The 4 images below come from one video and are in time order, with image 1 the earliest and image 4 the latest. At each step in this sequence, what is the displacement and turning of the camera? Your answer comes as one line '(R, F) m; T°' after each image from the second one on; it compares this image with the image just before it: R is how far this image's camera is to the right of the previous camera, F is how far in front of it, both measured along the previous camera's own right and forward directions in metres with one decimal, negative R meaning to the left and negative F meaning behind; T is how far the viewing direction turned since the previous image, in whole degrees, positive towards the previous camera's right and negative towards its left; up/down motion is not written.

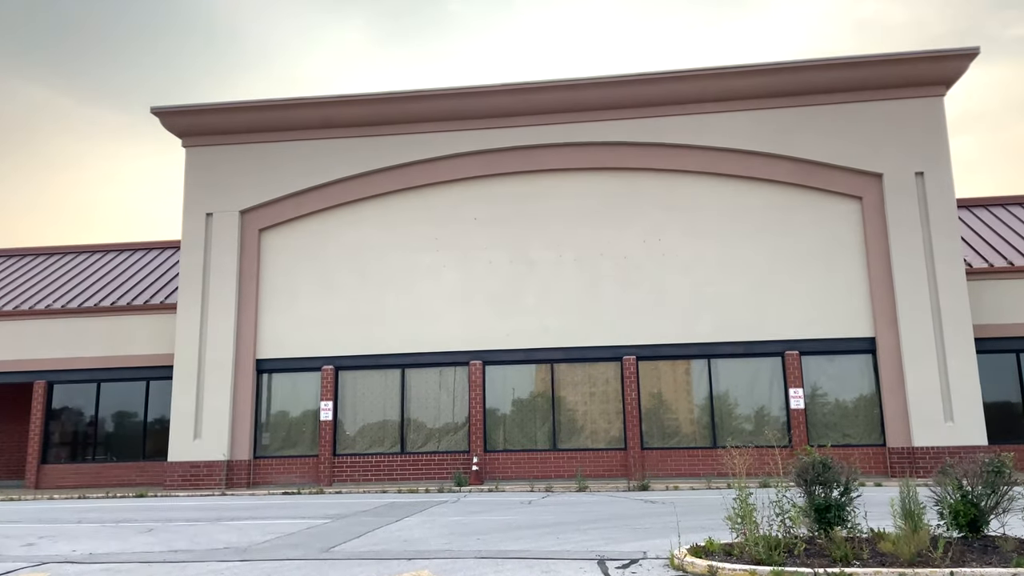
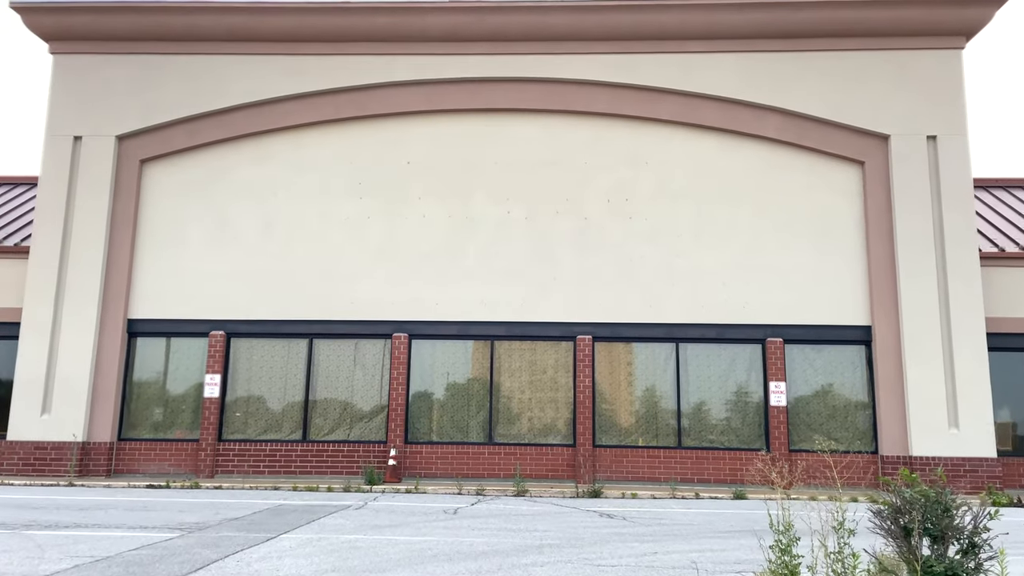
(+0.2, +3.7) m; +4°
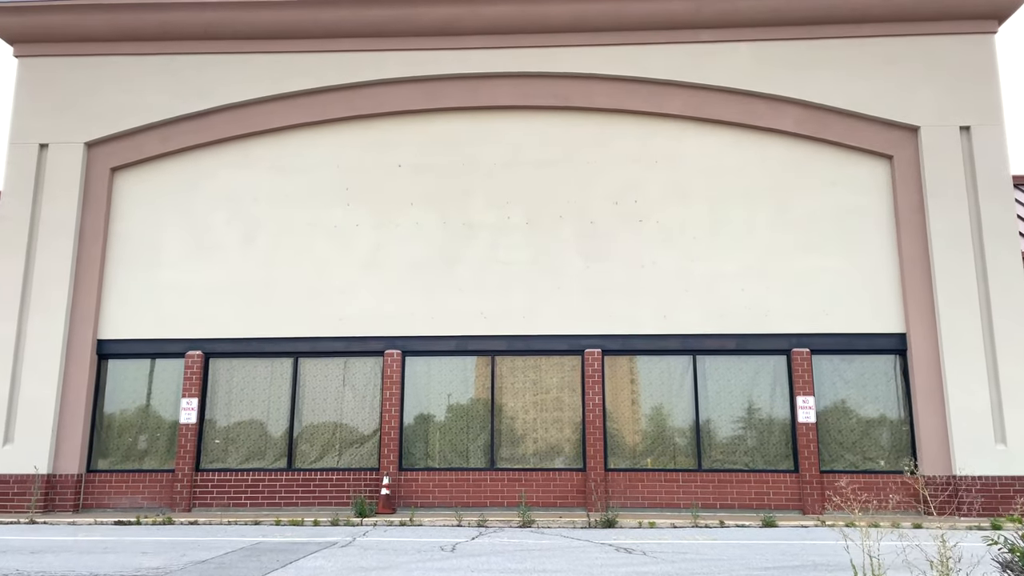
(0.0, +1.4) m; 0°
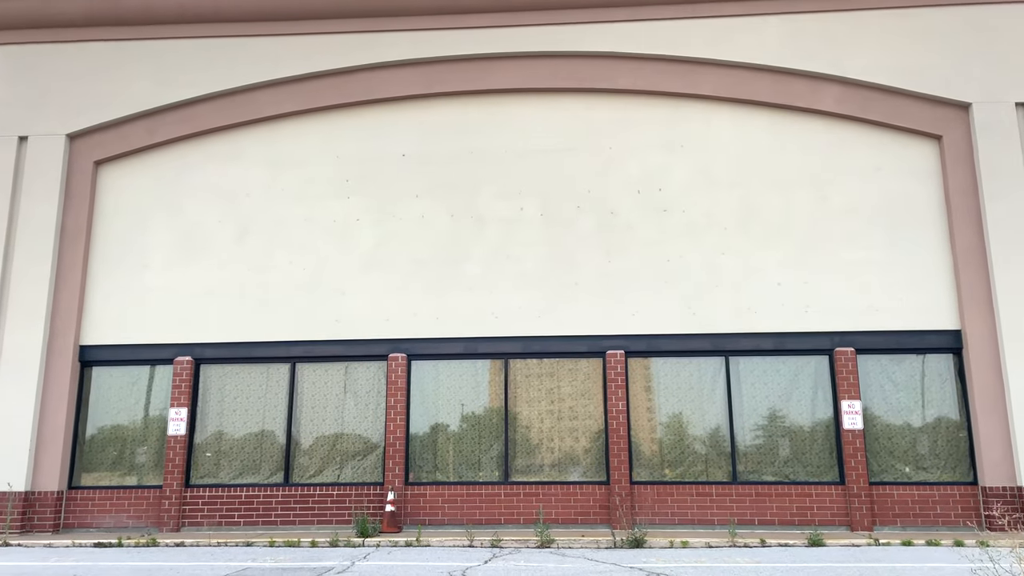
(-0.1, +1.3) m; -1°
